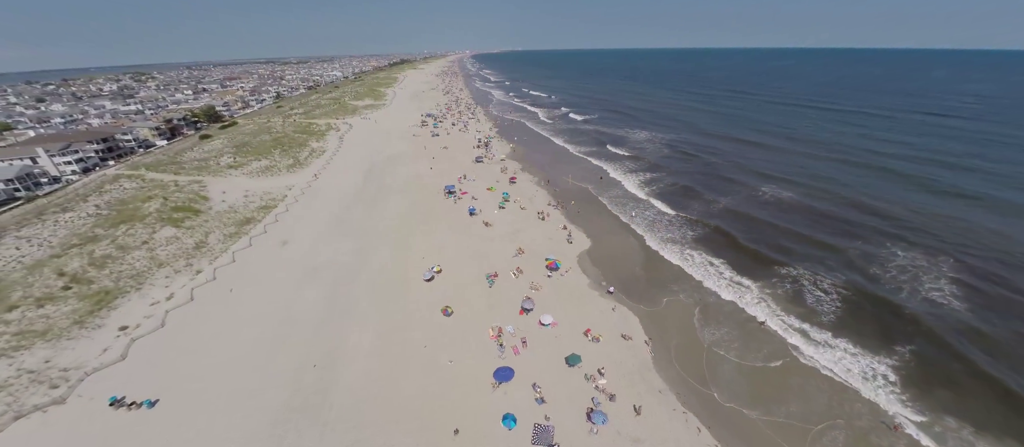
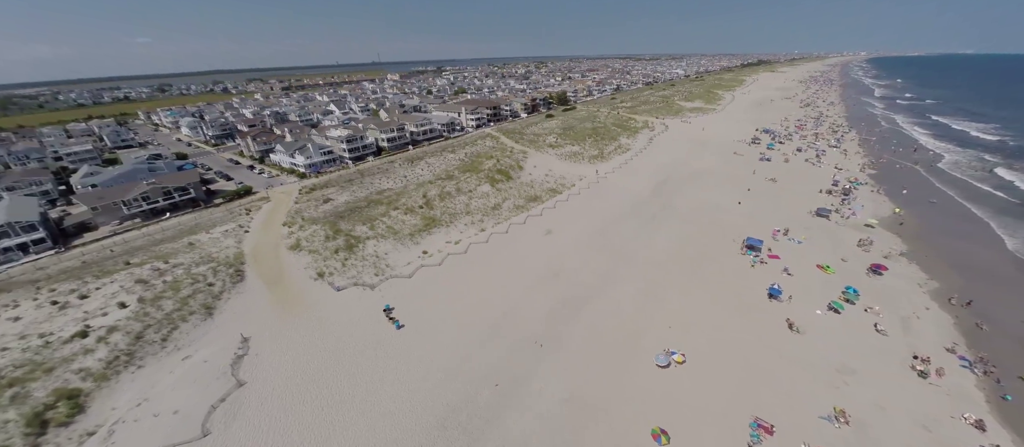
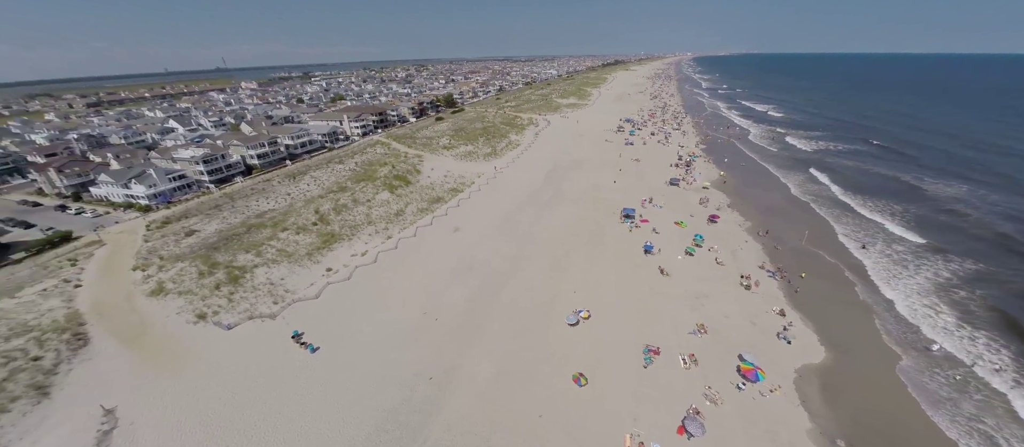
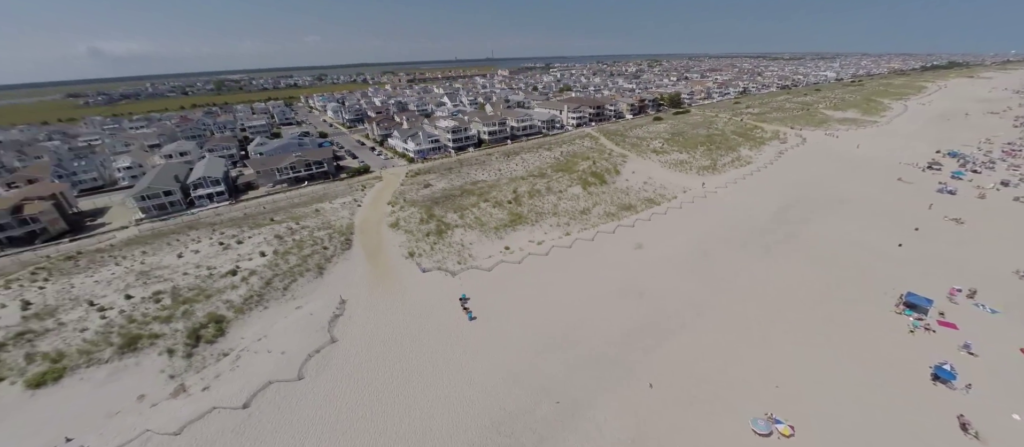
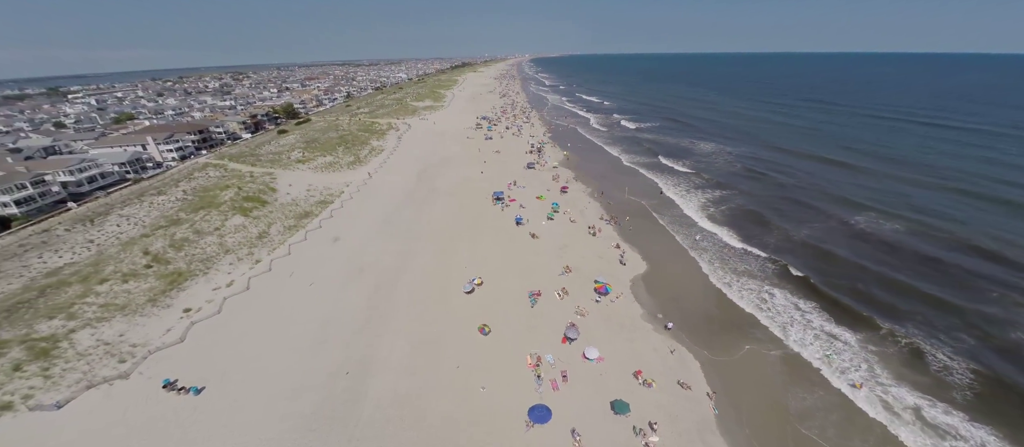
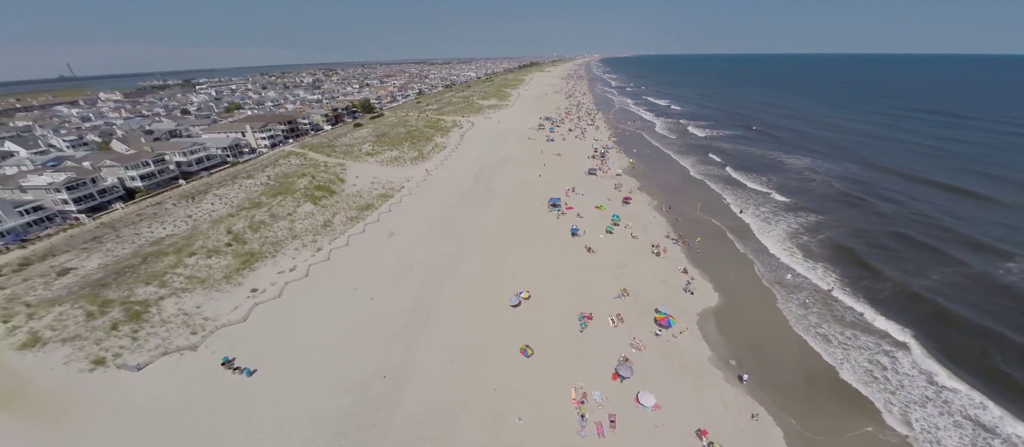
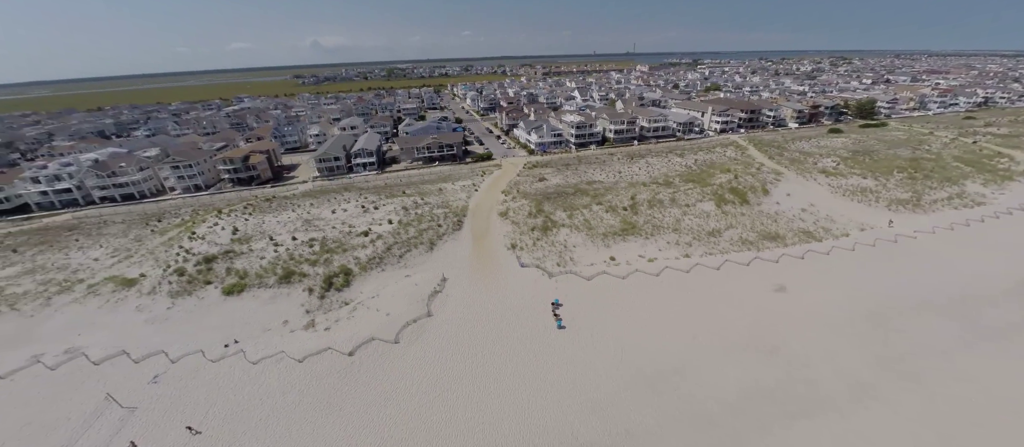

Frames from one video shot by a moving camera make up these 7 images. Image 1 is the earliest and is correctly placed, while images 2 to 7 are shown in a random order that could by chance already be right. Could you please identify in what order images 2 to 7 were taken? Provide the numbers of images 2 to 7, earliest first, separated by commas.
5, 6, 3, 2, 4, 7
